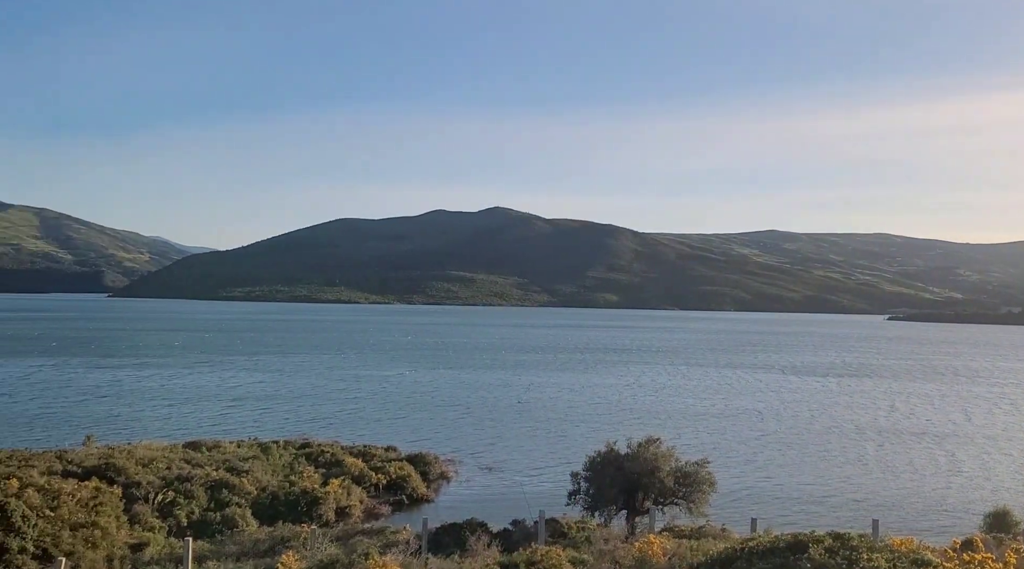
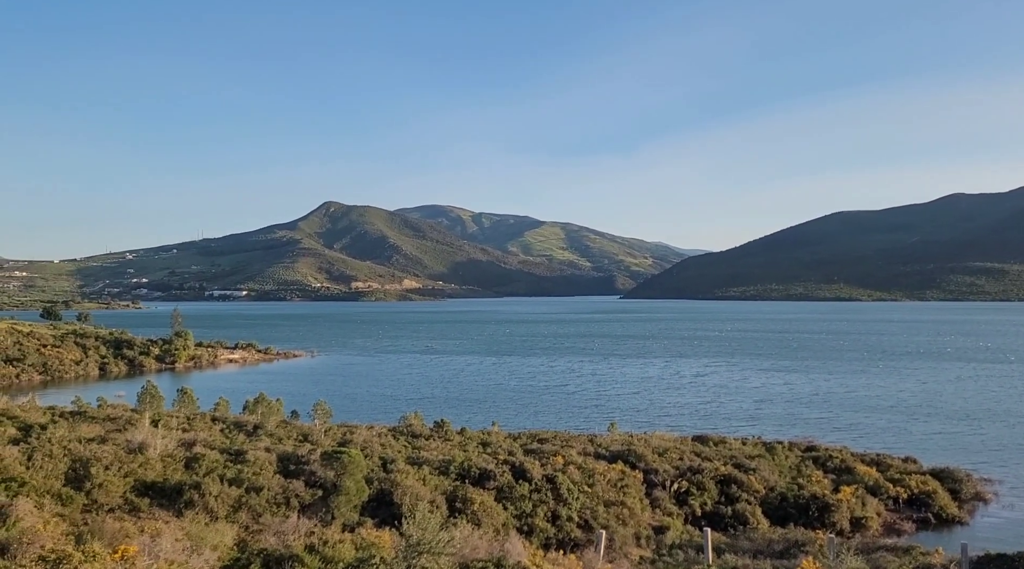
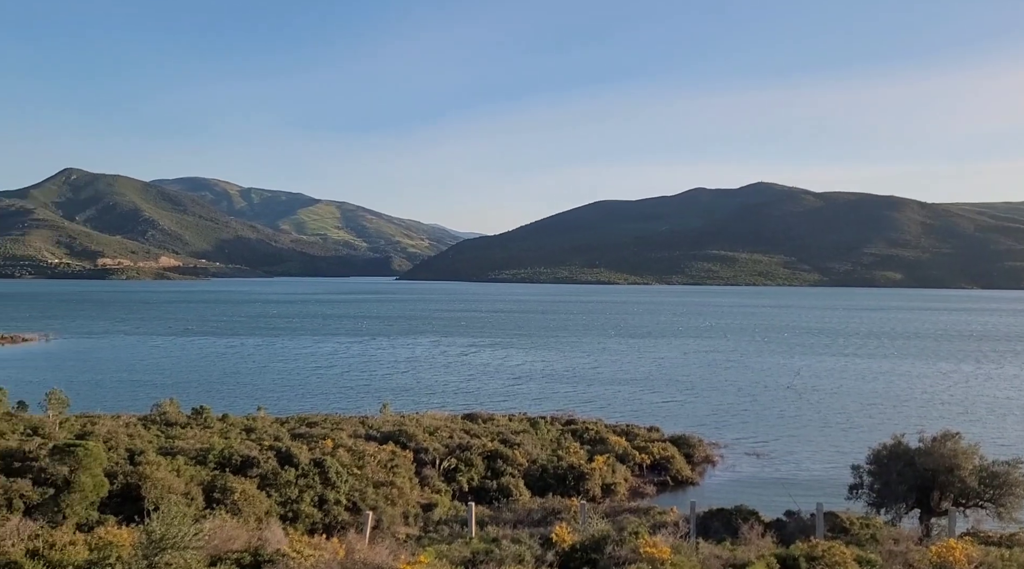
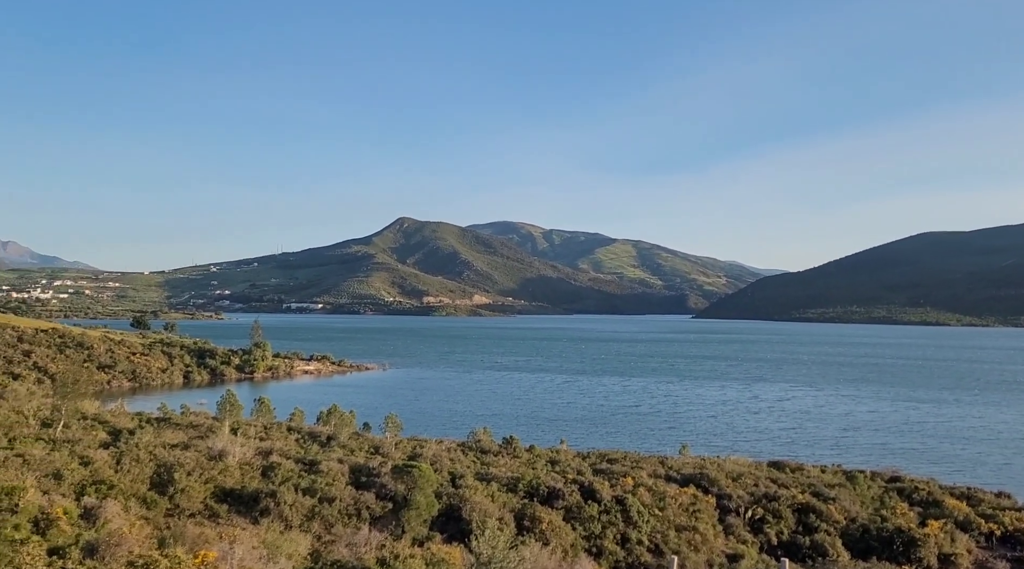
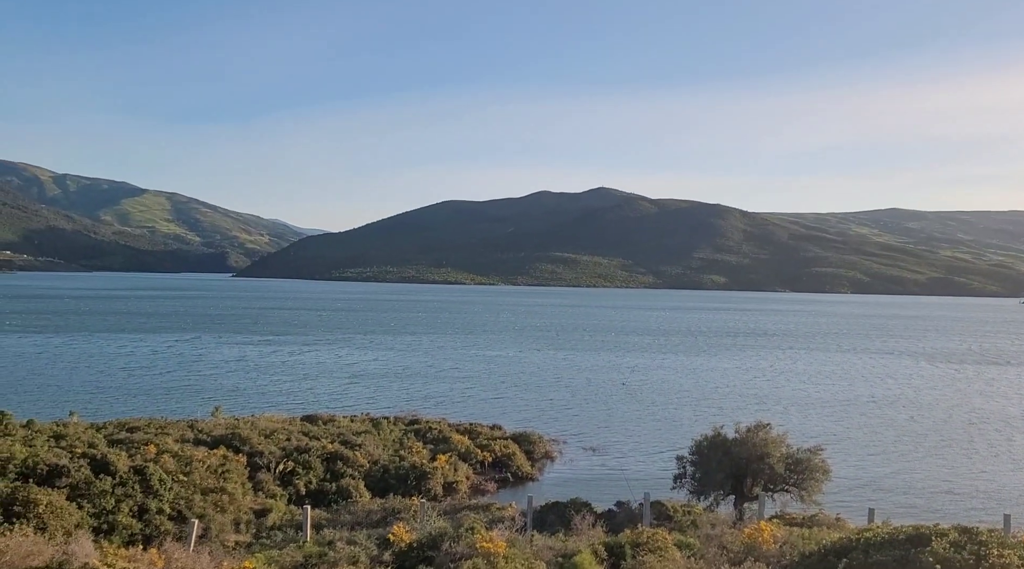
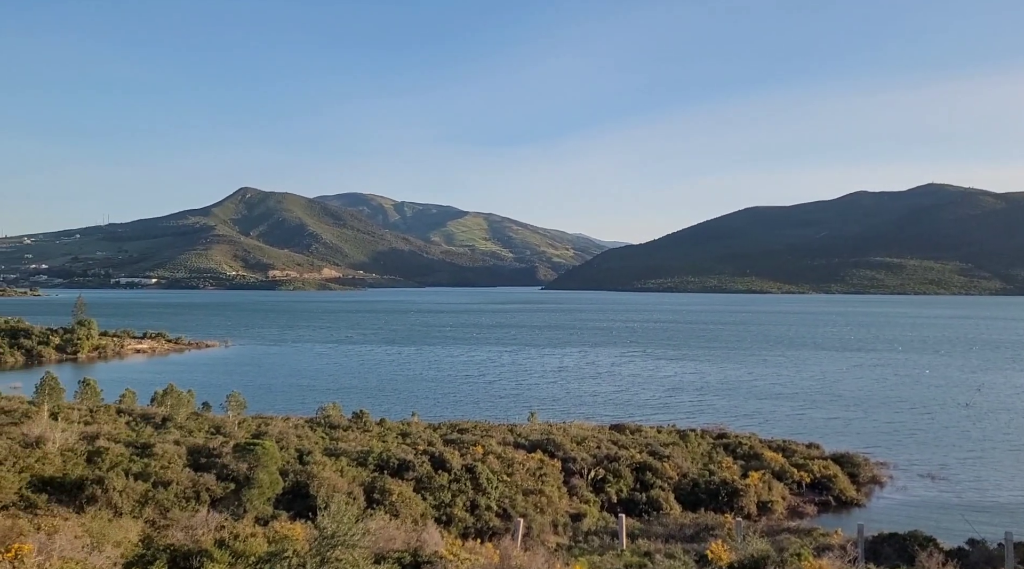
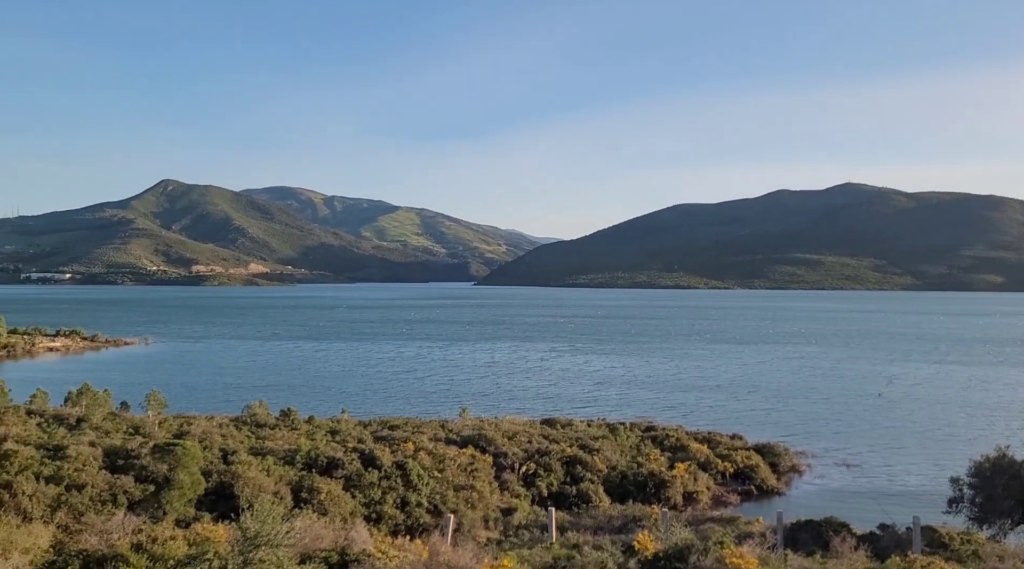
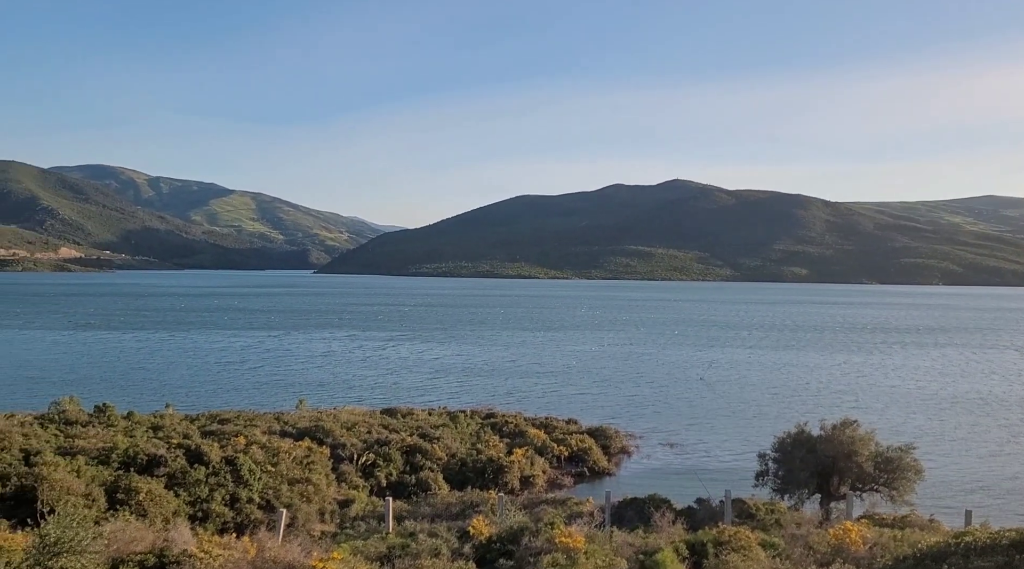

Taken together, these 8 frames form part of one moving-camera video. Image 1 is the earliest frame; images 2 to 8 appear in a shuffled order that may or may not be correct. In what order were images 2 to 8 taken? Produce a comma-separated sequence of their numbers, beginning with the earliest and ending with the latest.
5, 8, 3, 7, 6, 2, 4
